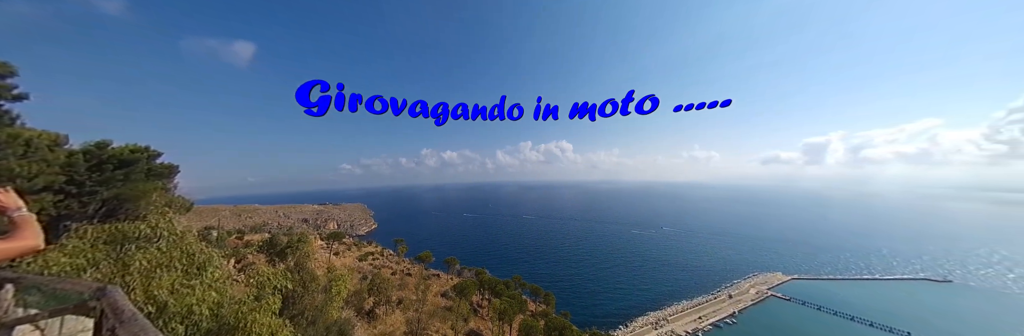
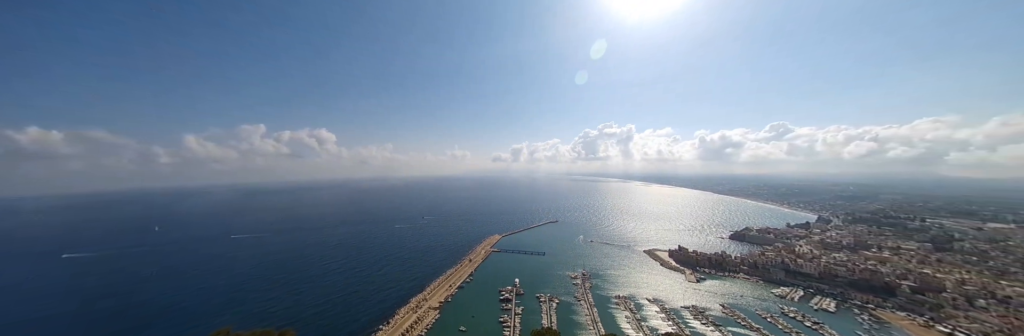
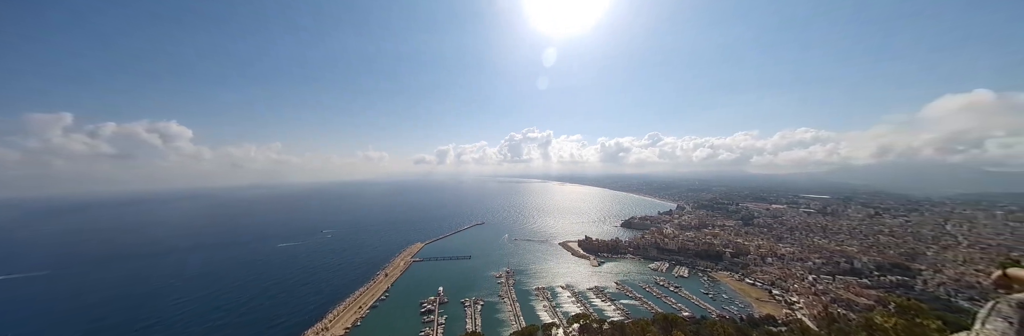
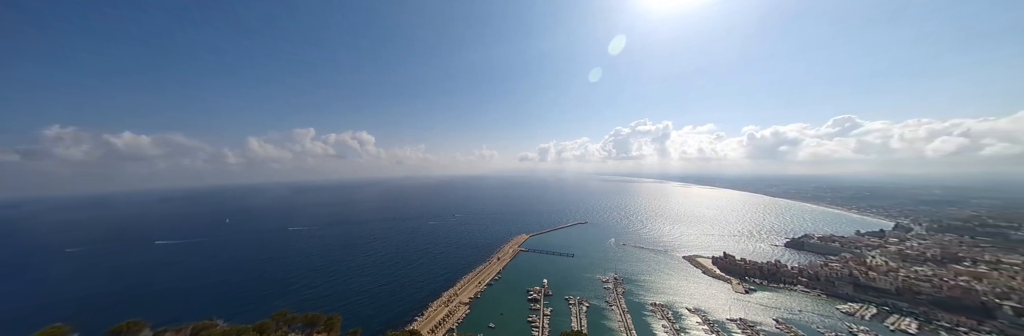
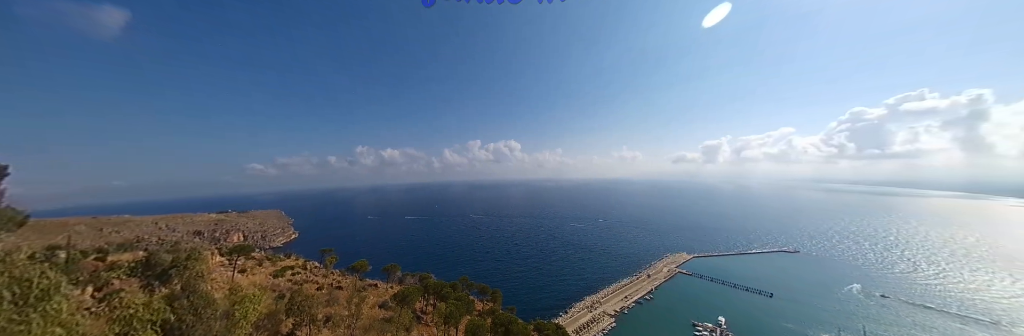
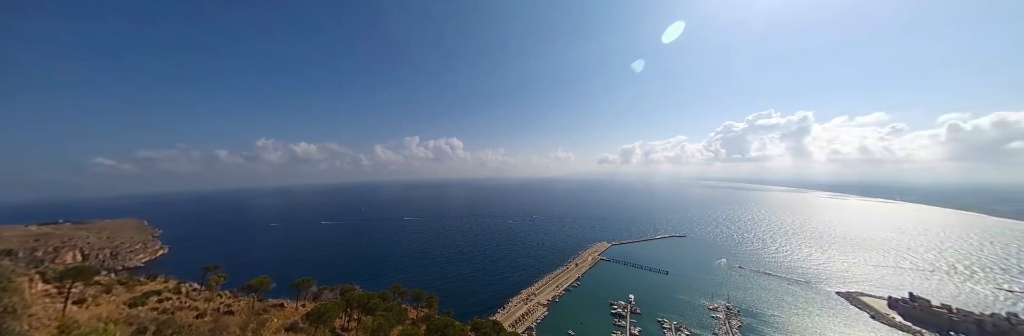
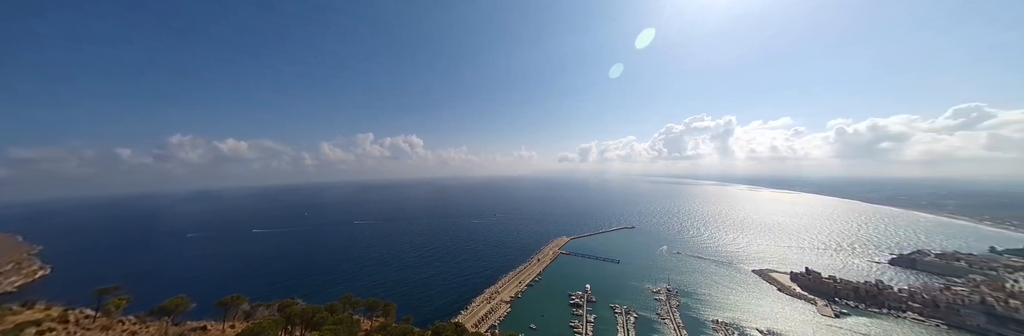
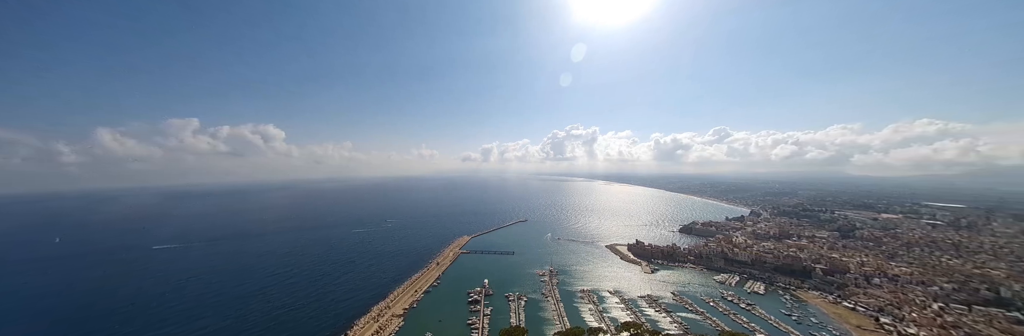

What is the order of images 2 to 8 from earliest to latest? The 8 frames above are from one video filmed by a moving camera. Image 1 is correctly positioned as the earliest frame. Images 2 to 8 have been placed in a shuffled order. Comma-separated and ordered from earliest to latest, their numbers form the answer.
5, 6, 7, 4, 2, 8, 3
